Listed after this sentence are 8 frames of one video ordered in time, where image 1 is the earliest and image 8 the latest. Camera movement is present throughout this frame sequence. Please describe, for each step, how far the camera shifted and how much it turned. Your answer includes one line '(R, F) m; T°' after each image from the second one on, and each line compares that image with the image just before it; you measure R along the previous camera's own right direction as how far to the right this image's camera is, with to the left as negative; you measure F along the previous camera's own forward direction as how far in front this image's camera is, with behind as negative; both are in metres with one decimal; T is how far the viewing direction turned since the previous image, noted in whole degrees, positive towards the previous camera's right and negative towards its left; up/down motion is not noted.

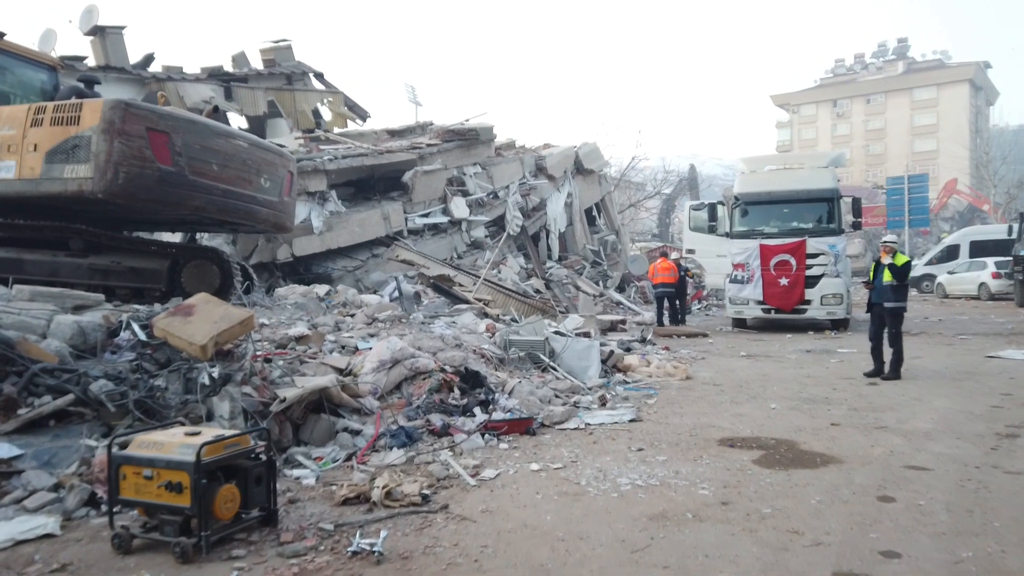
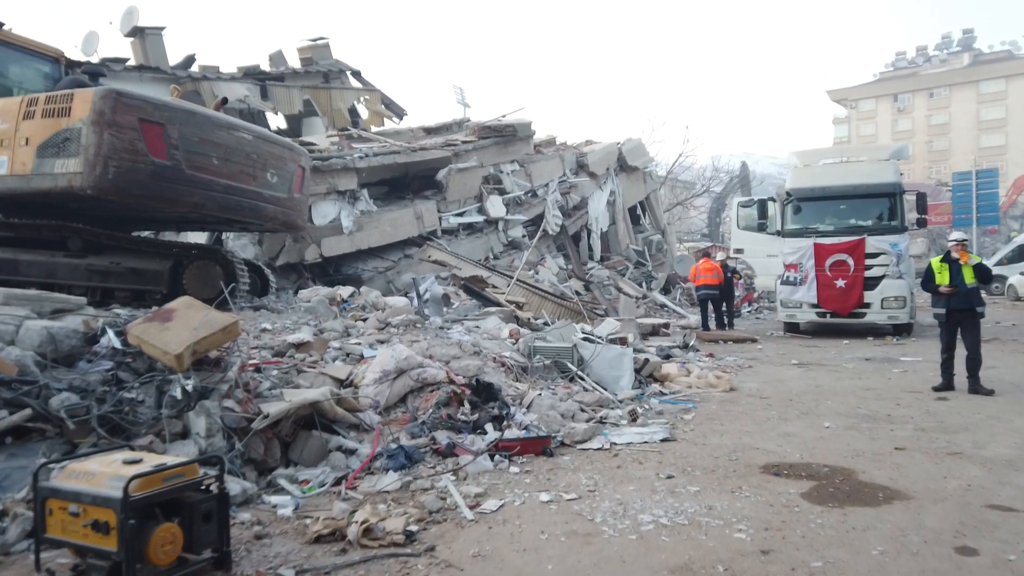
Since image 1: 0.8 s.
(+0.2, +0.7) m; -4°
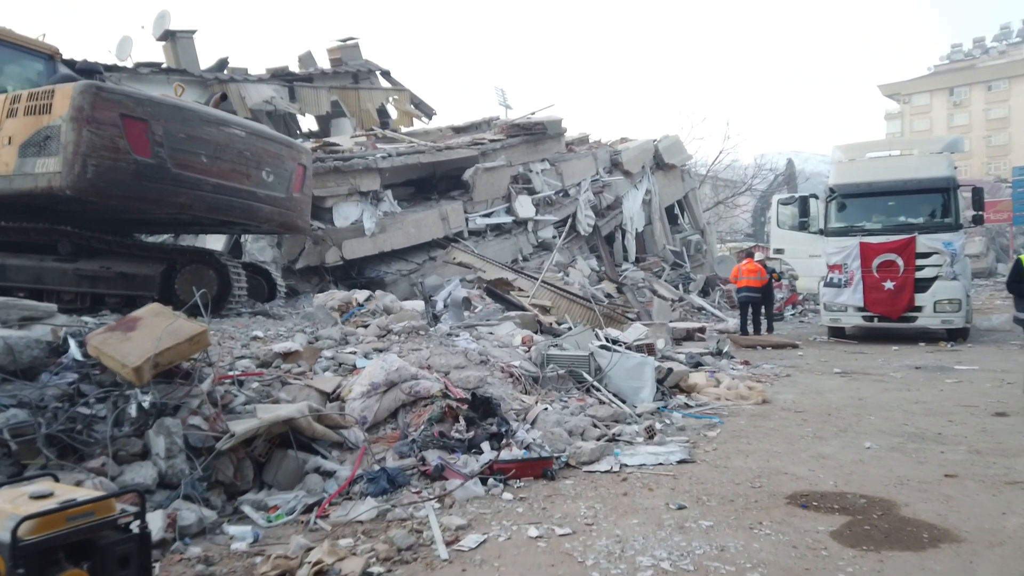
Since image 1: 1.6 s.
(+0.3, +0.5) m; -3°
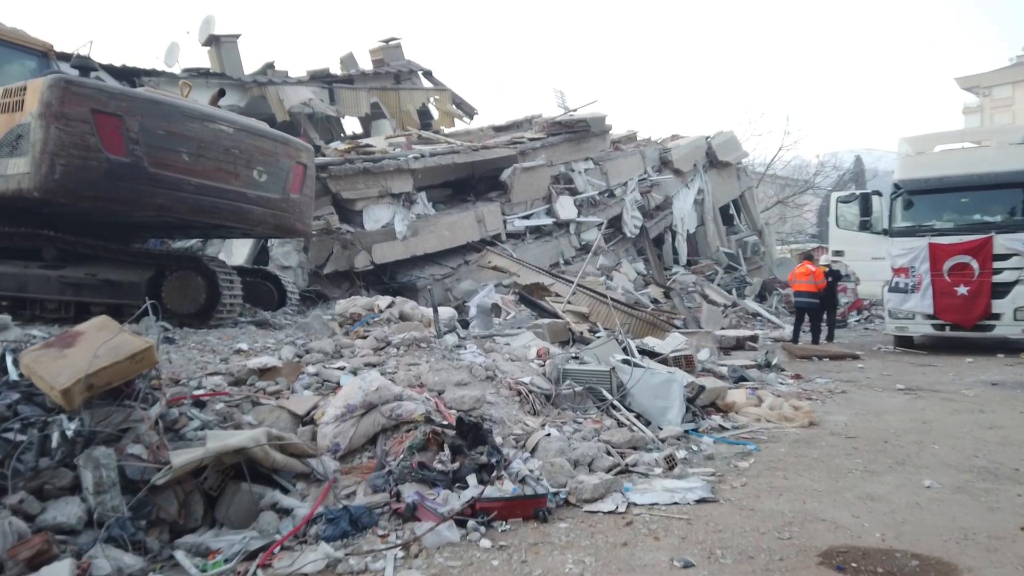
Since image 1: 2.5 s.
(+0.4, +0.7) m; -5°
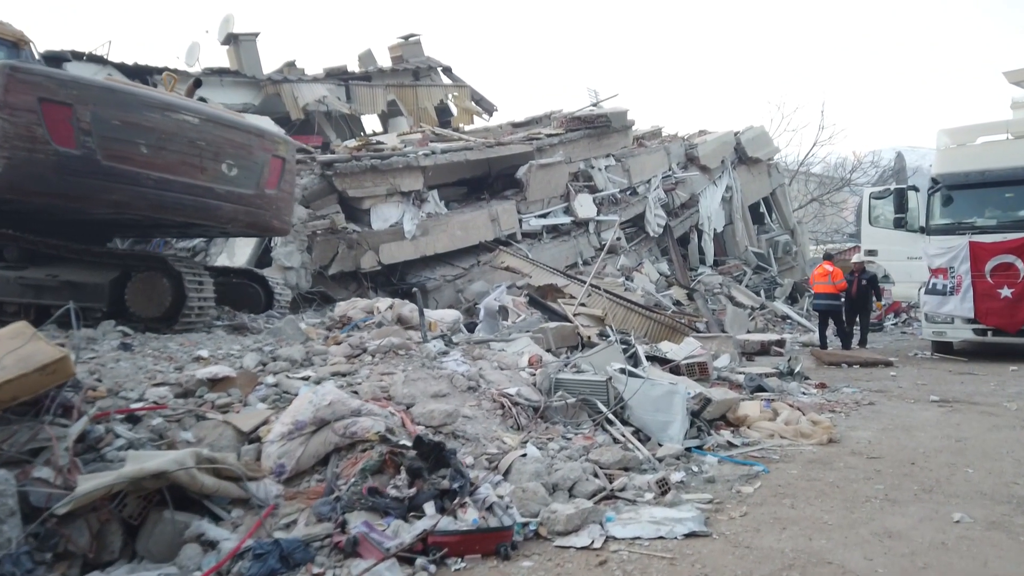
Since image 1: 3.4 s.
(+0.4, +0.5) m; -3°
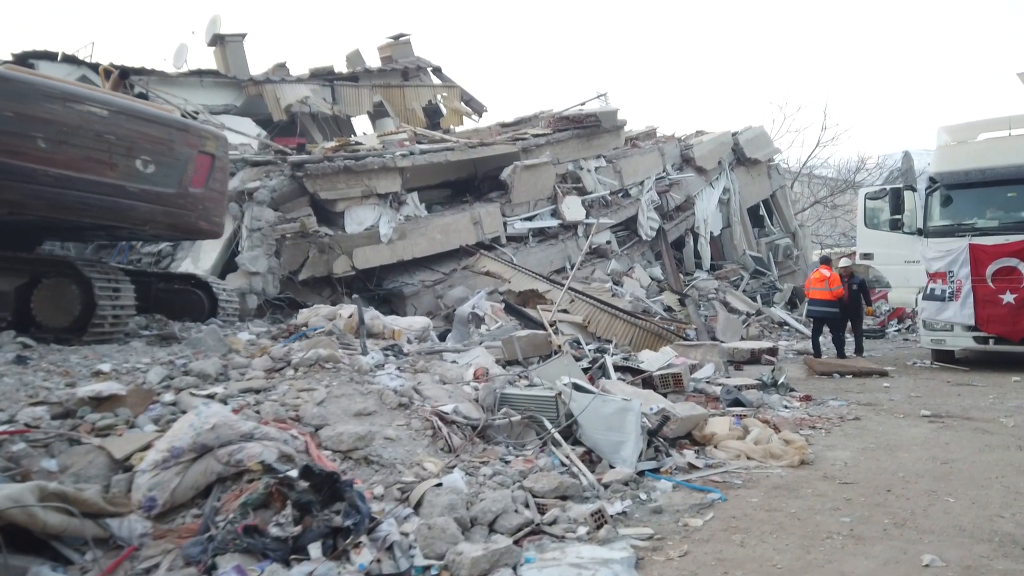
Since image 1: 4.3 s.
(+0.5, +0.5) m; -1°
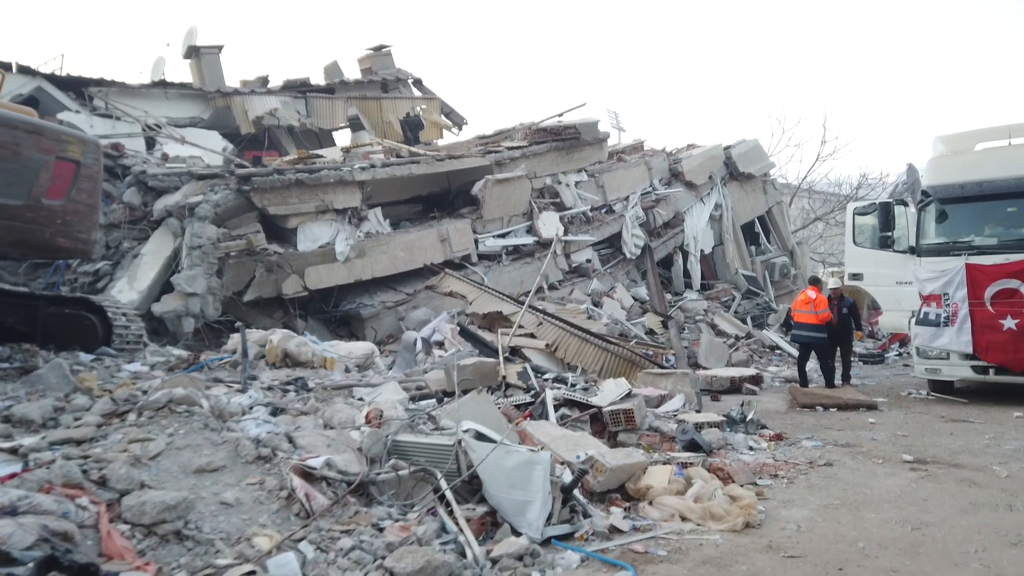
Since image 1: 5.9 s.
(+0.7, +0.8) m; -1°
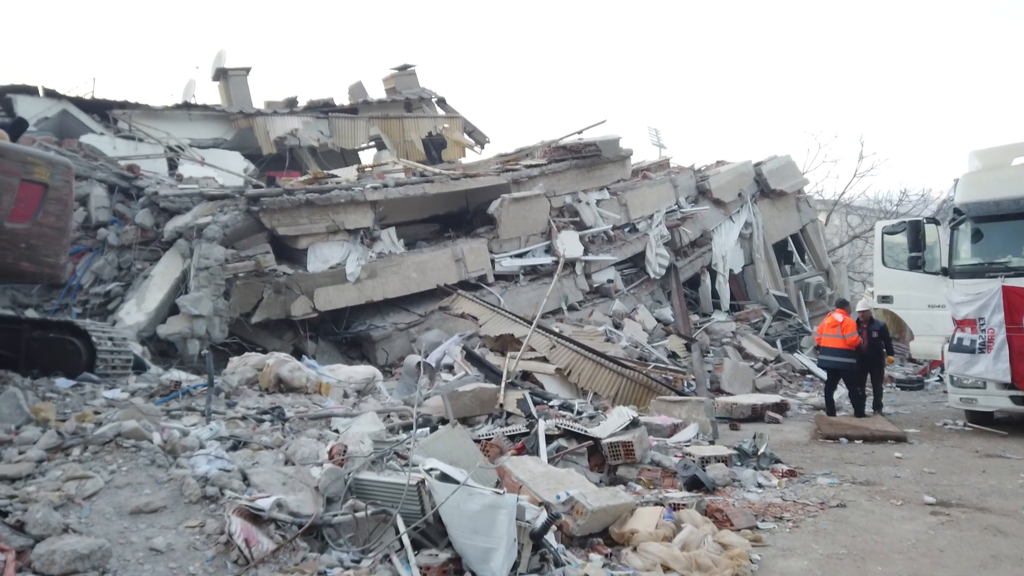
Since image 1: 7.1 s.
(+0.4, +0.3) m; -3°
